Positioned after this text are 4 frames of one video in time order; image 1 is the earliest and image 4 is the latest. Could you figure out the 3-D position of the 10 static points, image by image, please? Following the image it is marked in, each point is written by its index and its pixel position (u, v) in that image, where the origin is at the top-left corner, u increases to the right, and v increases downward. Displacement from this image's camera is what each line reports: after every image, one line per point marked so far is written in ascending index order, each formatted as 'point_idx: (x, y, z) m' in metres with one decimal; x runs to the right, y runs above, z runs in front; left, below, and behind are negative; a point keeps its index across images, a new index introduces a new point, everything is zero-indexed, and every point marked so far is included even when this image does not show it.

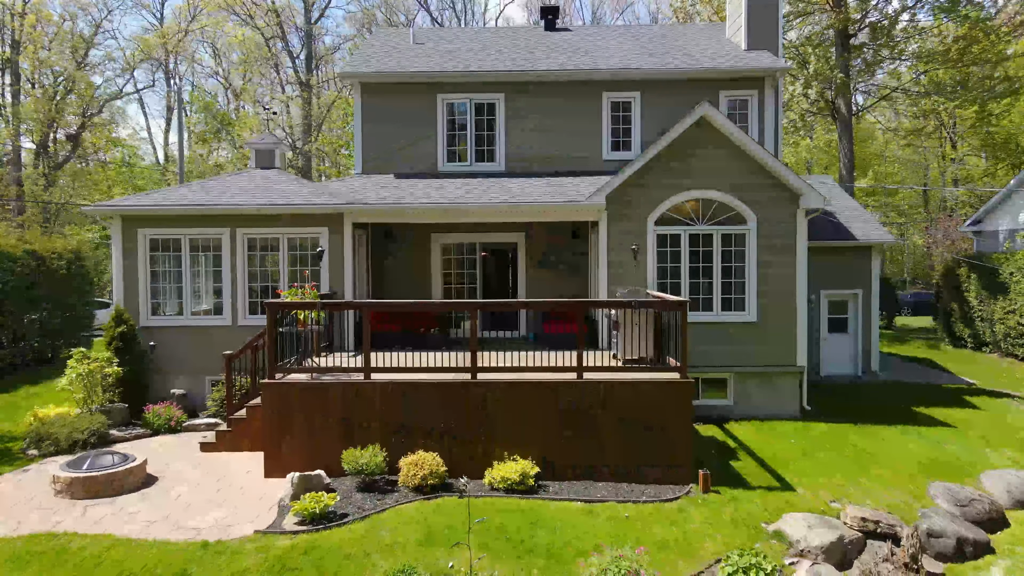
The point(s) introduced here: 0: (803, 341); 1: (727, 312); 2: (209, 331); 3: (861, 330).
0: (+2.8, -0.5, +10.1) m
1: (+2.1, -0.2, +10.2) m
2: (-3.0, -0.4, +10.4) m
3: (+4.3, -0.5, +13.2) m
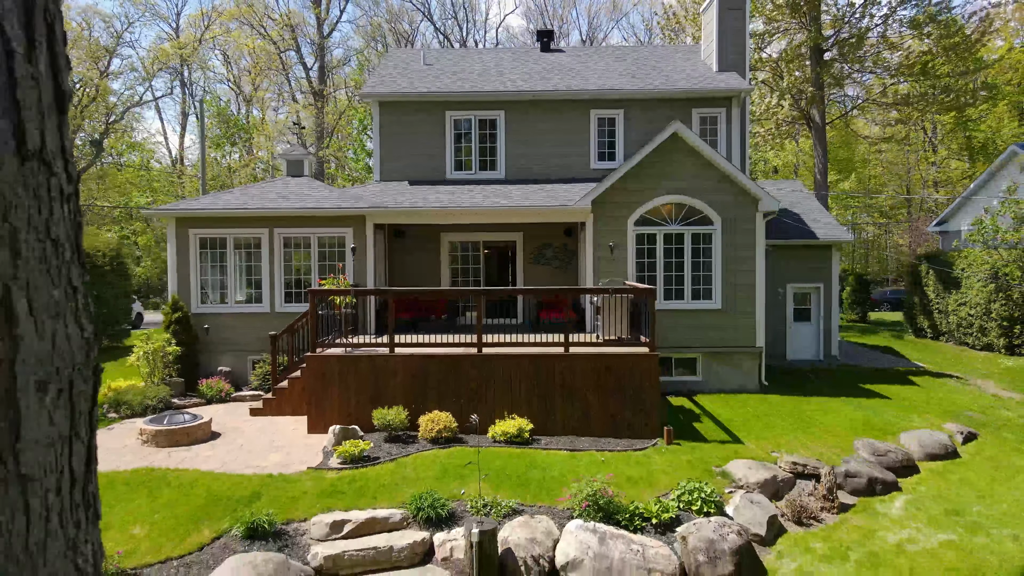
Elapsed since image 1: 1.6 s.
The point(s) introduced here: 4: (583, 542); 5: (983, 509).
0: (+2.8, -0.4, +11.8) m
1: (+2.0, -0.1, +11.8) m
2: (-3.0, -0.3, +12.1) m
3: (+4.3, -0.4, +14.8) m
4: (+0.4, -1.5, +6.5) m
5: (+3.5, -1.6, +7.9) m
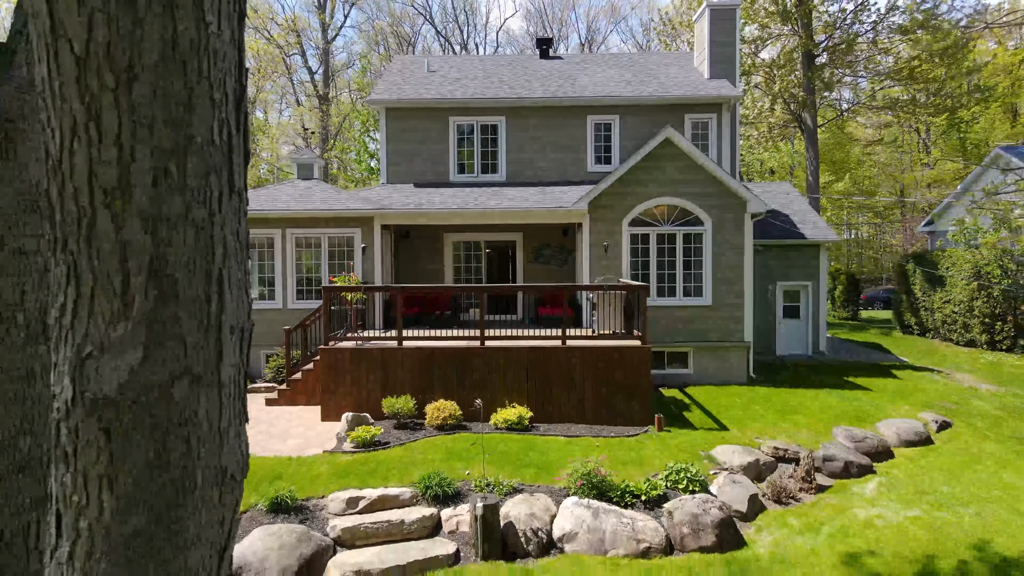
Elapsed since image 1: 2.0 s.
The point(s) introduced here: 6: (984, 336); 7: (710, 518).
0: (+2.8, -0.4, +12.4) m
1: (+2.0, -0.1, +12.4) m
2: (-3.0, -0.3, +12.7) m
3: (+4.3, -0.4, +15.4) m
4: (+0.4, -1.5, +7.1) m
5: (+3.5, -1.6, +8.5) m
6: (+7.1, -0.7, +16.1) m
7: (+1.3, -1.5, +7.0) m
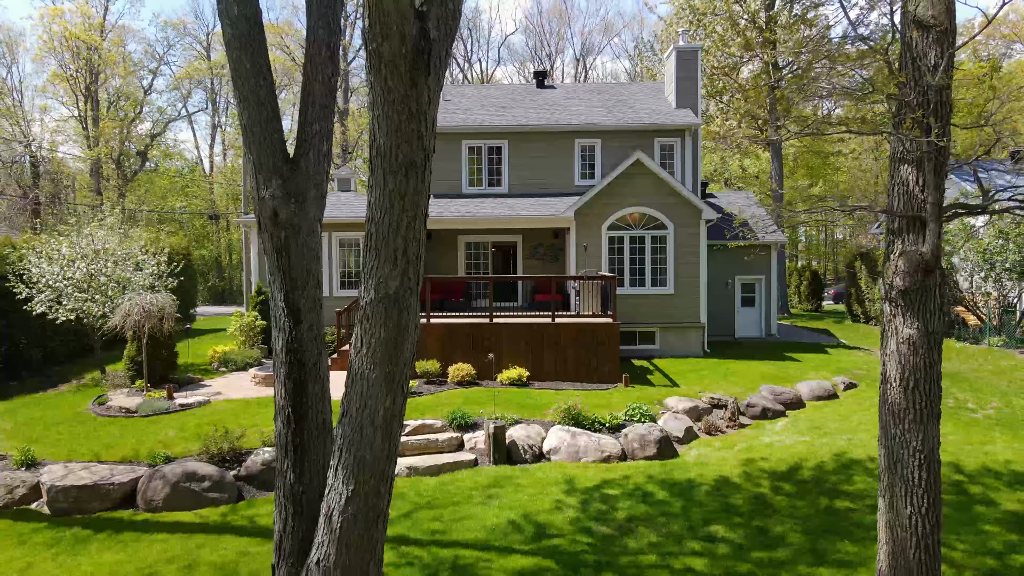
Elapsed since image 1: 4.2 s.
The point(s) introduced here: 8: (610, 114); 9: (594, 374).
0: (+2.8, -0.3, +15.3) m
1: (+2.1, 0.0, +15.4) m
2: (-2.9, -0.2, +15.6) m
3: (+4.3, -0.3, +18.4) m
4: (+0.5, -1.4, +10.0) m
5: (+3.5, -1.5, +11.4) m
6: (+7.2, -0.6, +19.1) m
7: (+1.3, -1.4, +10.0) m
8: (+1.6, +2.9, +17.7) m
9: (+1.0, -1.0, +12.7) m
